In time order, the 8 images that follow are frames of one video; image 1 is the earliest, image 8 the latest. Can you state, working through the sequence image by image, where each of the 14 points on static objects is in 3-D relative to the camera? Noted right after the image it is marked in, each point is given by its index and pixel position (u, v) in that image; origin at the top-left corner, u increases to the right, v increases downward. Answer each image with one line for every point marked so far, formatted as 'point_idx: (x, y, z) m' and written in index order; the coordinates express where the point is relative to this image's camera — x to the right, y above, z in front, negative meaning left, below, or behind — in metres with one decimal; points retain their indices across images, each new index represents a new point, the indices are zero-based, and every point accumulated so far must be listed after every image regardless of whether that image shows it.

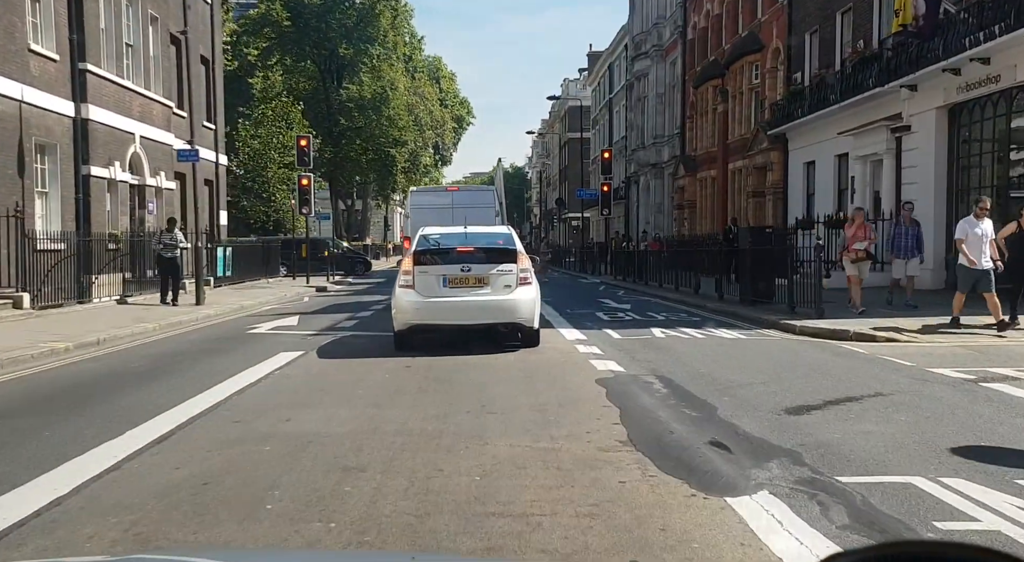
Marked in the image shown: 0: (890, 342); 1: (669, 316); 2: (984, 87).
0: (+4.2, -0.8, +9.8) m
1: (+2.5, -0.6, +14.0) m
2: (+9.0, +3.8, +16.7) m
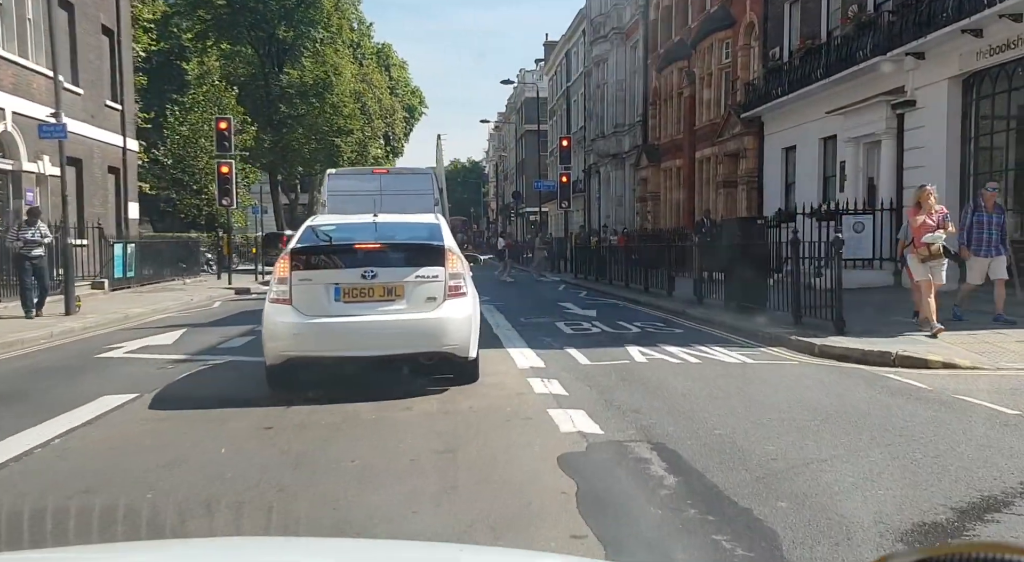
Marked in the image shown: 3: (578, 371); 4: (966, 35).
0: (+3.6, -0.8, +7.3) m
1: (+1.7, -0.6, +11.4) m
2: (+8.1, +3.8, +14.4) m
3: (+0.5, -0.8, +7.5) m
4: (+7.9, +4.3, +15.3) m
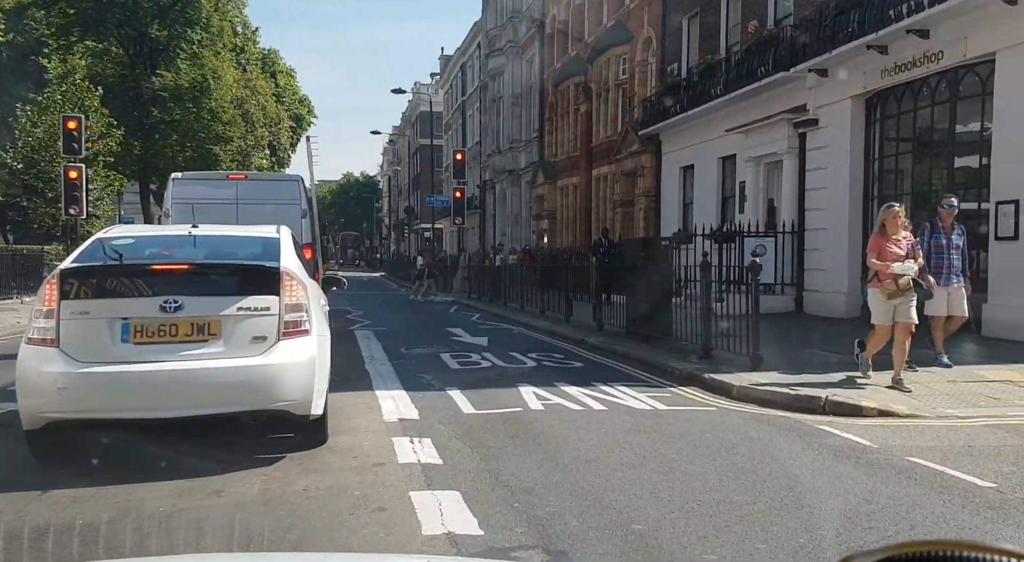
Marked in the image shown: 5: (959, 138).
0: (+2.7, -1.1, +6.2) m
1: (+0.3, -0.9, +10.1) m
2: (+6.3, +3.4, +13.9) m
3: (-0.4, -1.0, +6.0) m
4: (+6.0, +3.9, +14.8) m
5: (+6.8, +2.2, +13.5) m
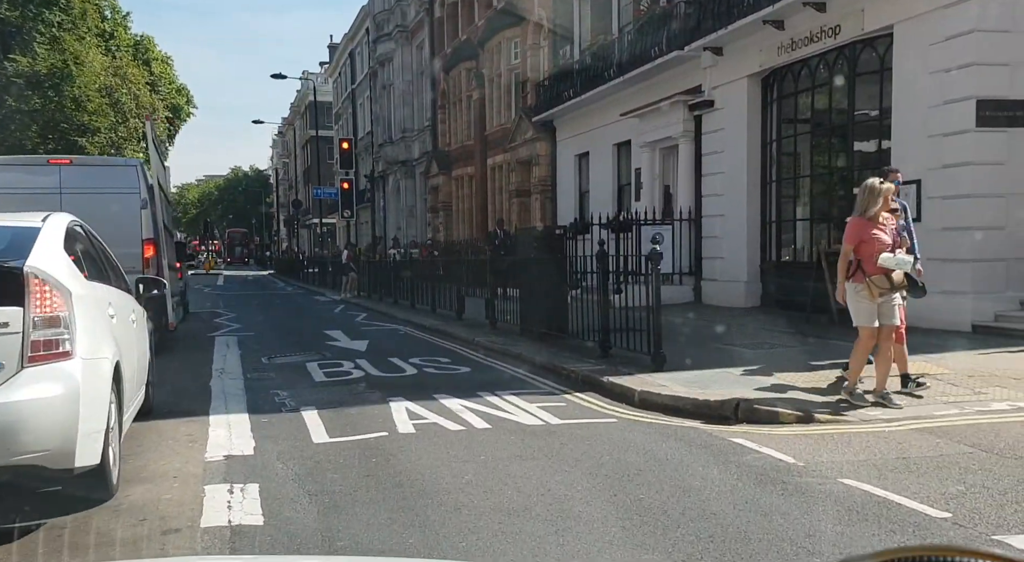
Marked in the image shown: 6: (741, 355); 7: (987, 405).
0: (+1.9, -1.0, +5.4) m
1: (-0.9, -0.9, +9.0) m
2: (+4.6, +3.6, +13.3) m
3: (-1.2, -1.0, +4.9) m
4: (+4.1, +4.1, +14.3) m
5: (+5.1, +2.4, +13.0) m
6: (+2.4, -0.8, +9.4) m
7: (+3.7, -1.0, +6.9) m
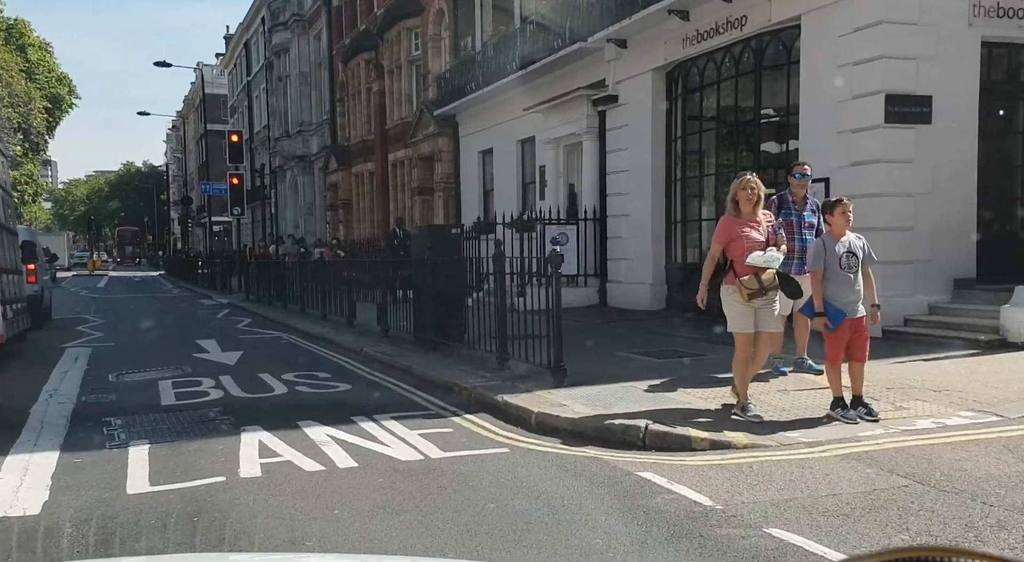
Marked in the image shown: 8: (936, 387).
0: (+1.2, -1.0, +4.6) m
1: (-1.9, -0.9, +7.9) m
2: (+3.0, +3.6, +12.8) m
3: (-1.8, -1.0, +3.8) m
4: (+2.5, +4.1, +13.7) m
5: (+3.6, +2.4, +12.5) m
6: (+1.3, -0.8, +8.7) m
7: (+2.8, -1.0, +6.3) m
8: (+3.6, -1.0, +7.6) m
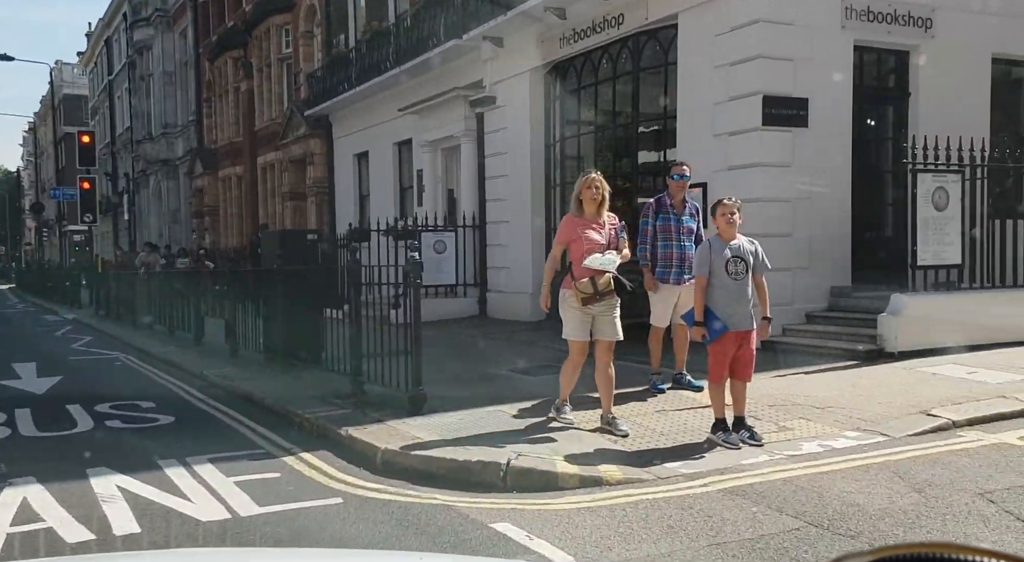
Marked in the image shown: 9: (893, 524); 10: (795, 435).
0: (+0.4, -1.1, +3.9) m
1: (-3.1, -1.0, +6.8) m
2: (+1.2, +3.4, +12.3) m
3: (-2.4, -1.1, +2.7) m
4: (+0.5, +3.9, +13.1) m
5: (+1.8, +2.2, +12.1) m
6: (+0.1, -0.9, +8.0) m
7: (+1.9, -1.1, +5.8) m
8: (+2.4, -1.0, +7.1) m
9: (+1.8, -1.1, +4.2) m
10: (+2.0, -1.1, +6.3) m
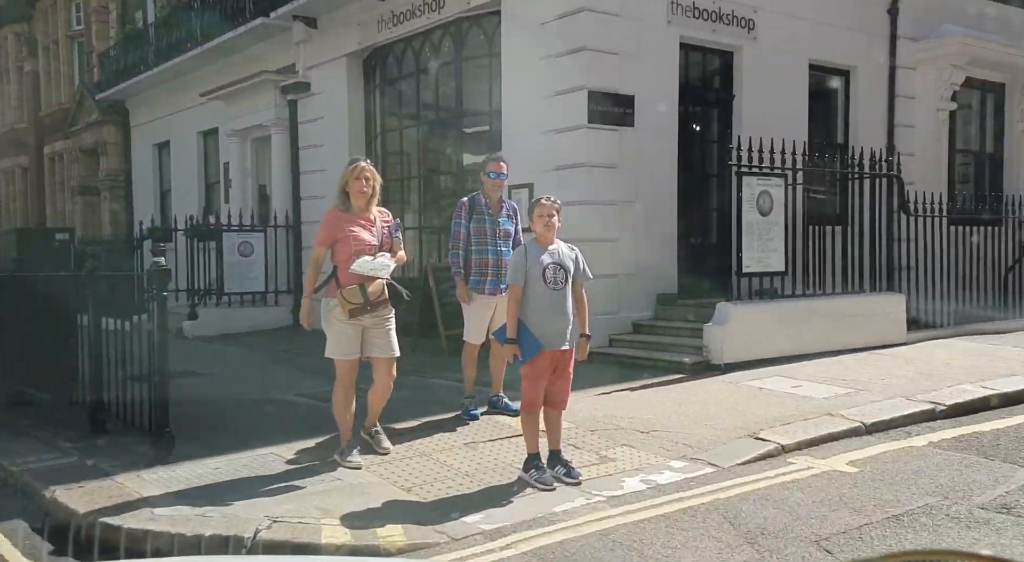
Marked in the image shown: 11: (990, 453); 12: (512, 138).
0: (-0.5, -1.2, +2.9) m
1: (-4.4, -1.1, +5.1) m
2: (-1.2, +3.3, +11.3) m
3: (-3.1, -1.2, +1.3) m
4: (-2.0, +3.8, +12.0) m
5: (-0.6, +2.1, +11.2) m
6: (-1.6, -1.0, +6.8) m
7: (+0.6, -1.2, +5.0) m
8: (+0.9, -1.1, +6.5) m
9: (+0.8, -1.2, +3.4) m
10: (+0.7, -1.2, +5.6) m
11: (+3.6, -1.3, +6.7) m
12: (0.0, +1.7, +10.4) m
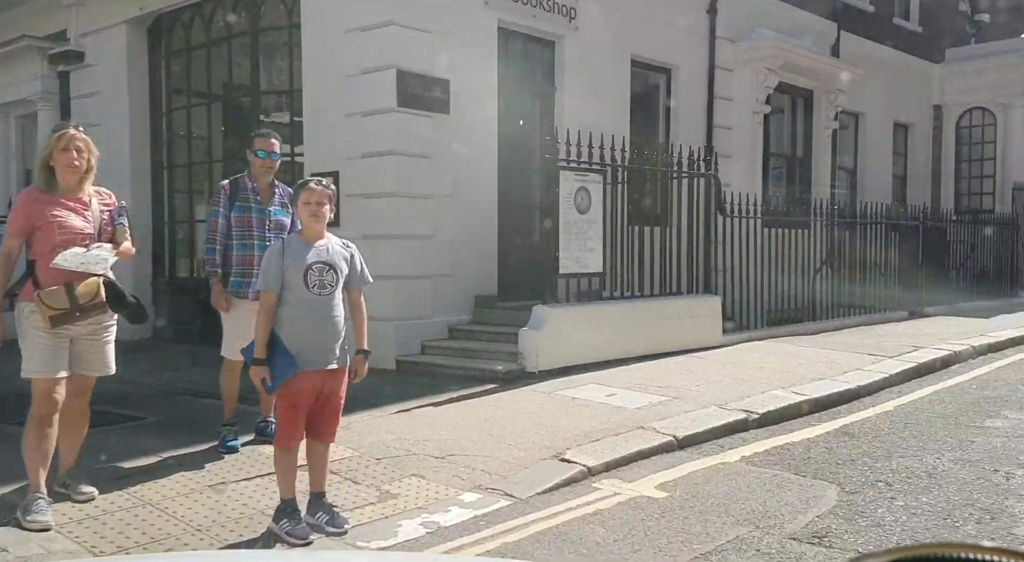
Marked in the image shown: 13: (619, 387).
0: (-1.3, -1.2, +1.9) m
1: (-5.6, -1.1, +3.4) m
2: (-3.5, +3.4, +10.0) m
3: (-3.5, -1.2, -0.2) m
4: (-4.4, +3.9, +10.6) m
5: (-2.9, +2.2, +10.0) m
6: (-3.0, -1.0, +5.6) m
7: (-0.6, -1.2, +4.2) m
8: (-0.5, -1.1, +5.7) m
9: (-0.1, -1.3, +2.6) m
10: (-0.6, -1.2, +4.7) m
11: (+2.1, -1.4, +6.4) m
12: (-2.2, +1.7, +9.4) m
13: (+1.0, -1.0, +8.5) m
